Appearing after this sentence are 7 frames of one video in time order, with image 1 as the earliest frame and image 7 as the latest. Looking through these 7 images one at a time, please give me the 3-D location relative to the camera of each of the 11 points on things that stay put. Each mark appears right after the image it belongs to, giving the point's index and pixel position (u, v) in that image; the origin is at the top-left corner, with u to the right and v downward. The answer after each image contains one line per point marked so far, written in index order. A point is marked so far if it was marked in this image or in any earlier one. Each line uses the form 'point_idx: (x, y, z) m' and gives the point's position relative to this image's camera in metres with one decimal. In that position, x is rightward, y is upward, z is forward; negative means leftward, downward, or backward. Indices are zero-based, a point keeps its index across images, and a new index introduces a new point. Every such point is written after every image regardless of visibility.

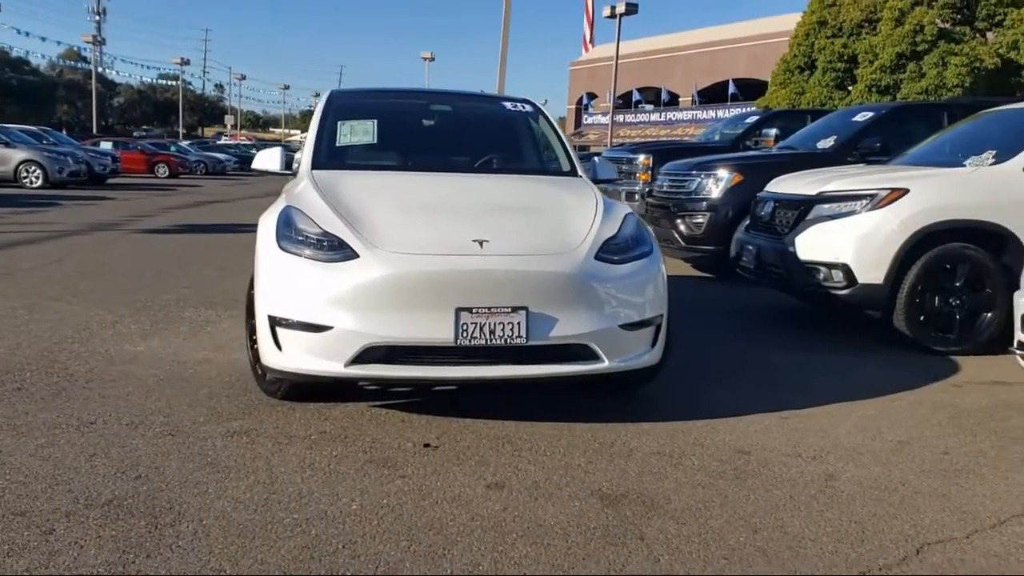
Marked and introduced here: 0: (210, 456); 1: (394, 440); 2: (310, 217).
0: (-1.4, -0.8, +4.4) m
1: (-0.6, -0.7, +4.6) m
2: (-1.0, +0.4, +4.9) m
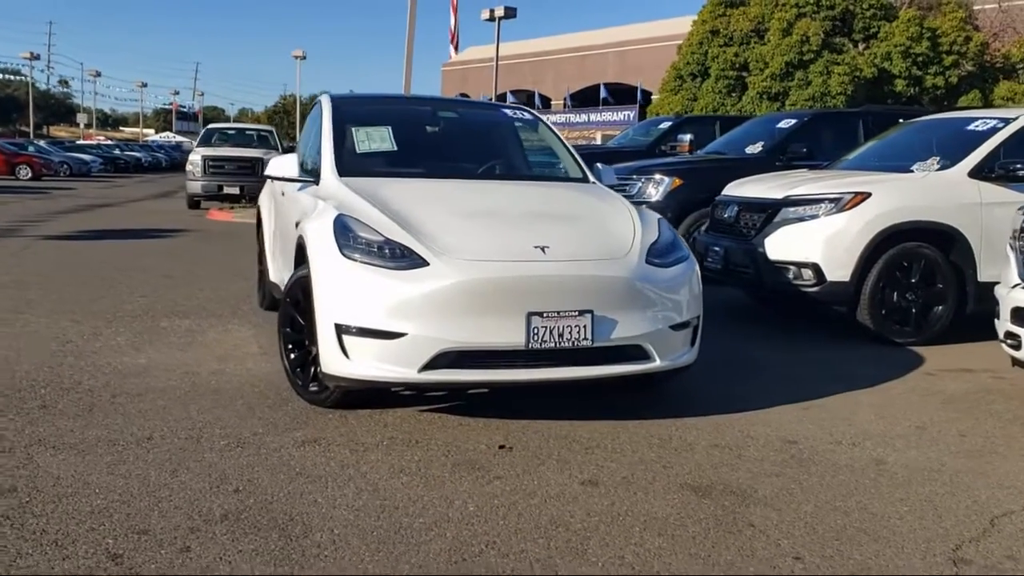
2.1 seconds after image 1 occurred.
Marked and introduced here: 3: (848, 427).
0: (-1.0, -0.8, +4.3) m
1: (-0.2, -0.8, +4.7) m
2: (-0.7, +0.3, +5.0) m
3: (+1.9, -0.8, +5.3) m
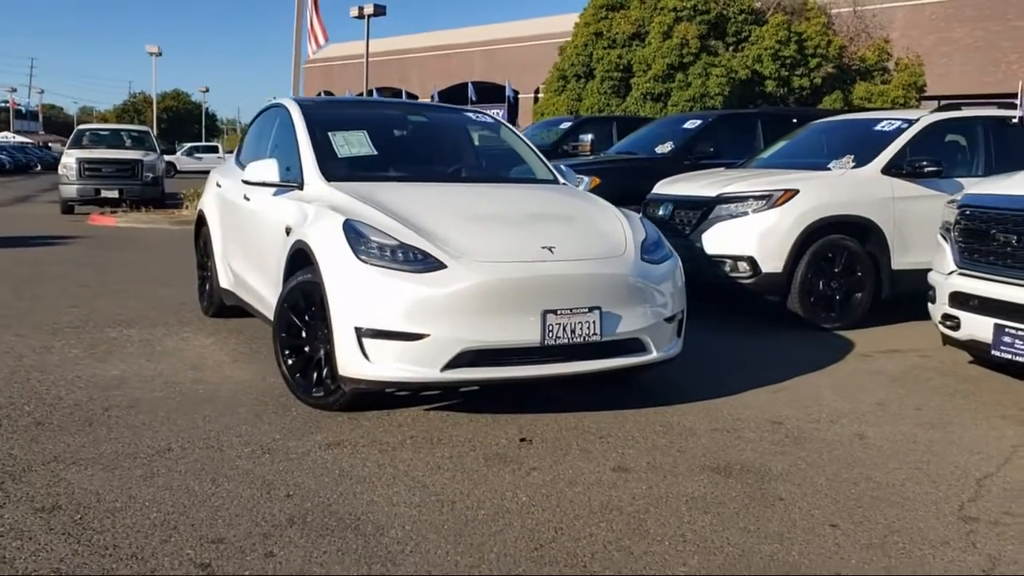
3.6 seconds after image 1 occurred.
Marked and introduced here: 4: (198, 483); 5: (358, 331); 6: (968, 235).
0: (-0.8, -0.8, +4.4) m
1: (-0.1, -0.8, +4.9) m
2: (-0.7, +0.3, +5.0) m
3: (+1.9, -0.7, +5.8) m
4: (-1.4, -0.9, +4.2) m
5: (-0.8, -0.2, +4.9) m
6: (+3.0, +0.3, +6.2) m
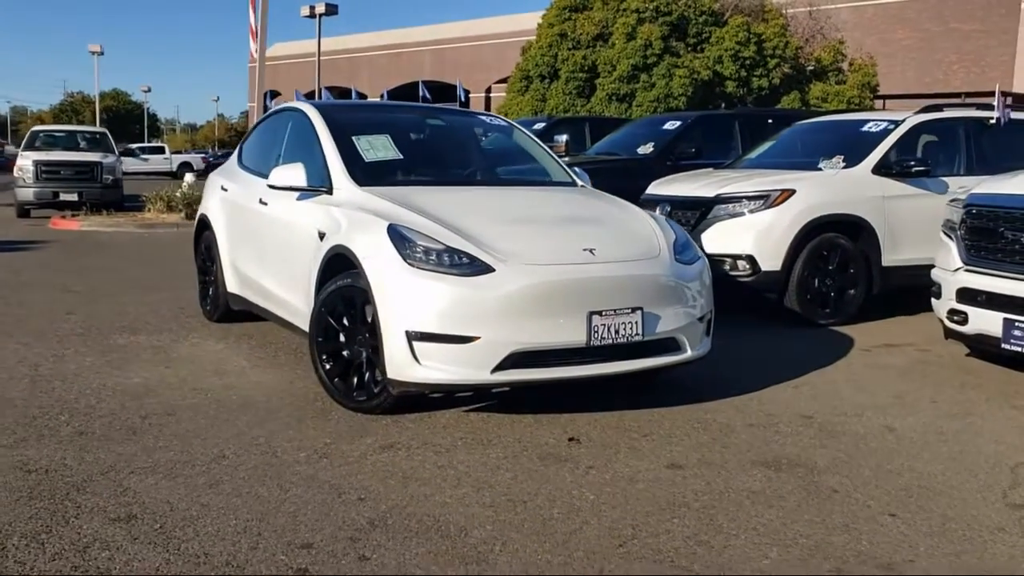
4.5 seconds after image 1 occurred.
0: (-0.5, -0.9, +4.4) m
1: (+0.1, -0.8, +5.0) m
2: (-0.5, +0.3, +5.1) m
3: (+2.1, -0.7, +6.0) m
4: (-1.1, -0.9, +4.2) m
5: (-0.5, -0.2, +4.9) m
6: (+3.1, +0.4, +6.5) m
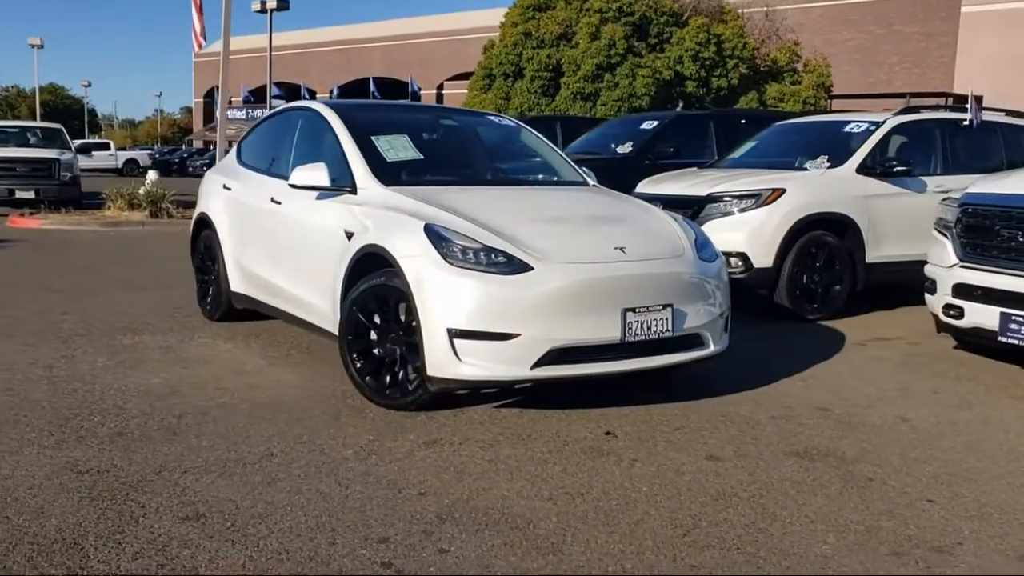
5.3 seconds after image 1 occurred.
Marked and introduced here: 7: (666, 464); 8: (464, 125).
0: (-0.3, -0.8, +4.5) m
1: (+0.3, -0.8, +5.1) m
2: (-0.3, +0.3, +5.2) m
3: (+2.2, -0.7, +6.2) m
4: (-0.8, -0.9, +4.2) m
5: (-0.3, -0.2, +5.0) m
6: (+3.2, +0.4, +6.8) m
7: (+0.7, -0.9, +4.7) m
8: (-0.4, +1.2, +7.0) m
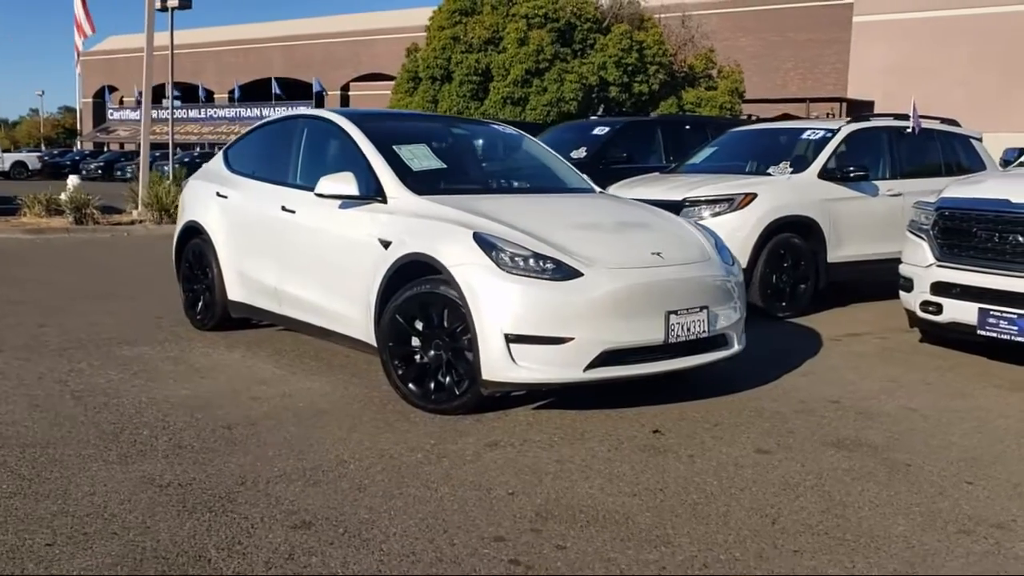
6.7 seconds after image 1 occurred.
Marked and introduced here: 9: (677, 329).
0: (+0.1, -0.9, +4.7) m
1: (+0.6, -0.8, +5.3) m
2: (0.0, +0.3, +5.3) m
3: (+2.4, -0.7, +6.6) m
4: (-0.4, -0.9, +4.3) m
5: (0.0, -0.3, +5.2) m
6: (+3.3, +0.4, +7.3) m
7: (+1.1, -0.9, +4.9) m
8: (-0.3, +1.2, +7.2) m
9: (+0.9, -0.2, +5.4) m
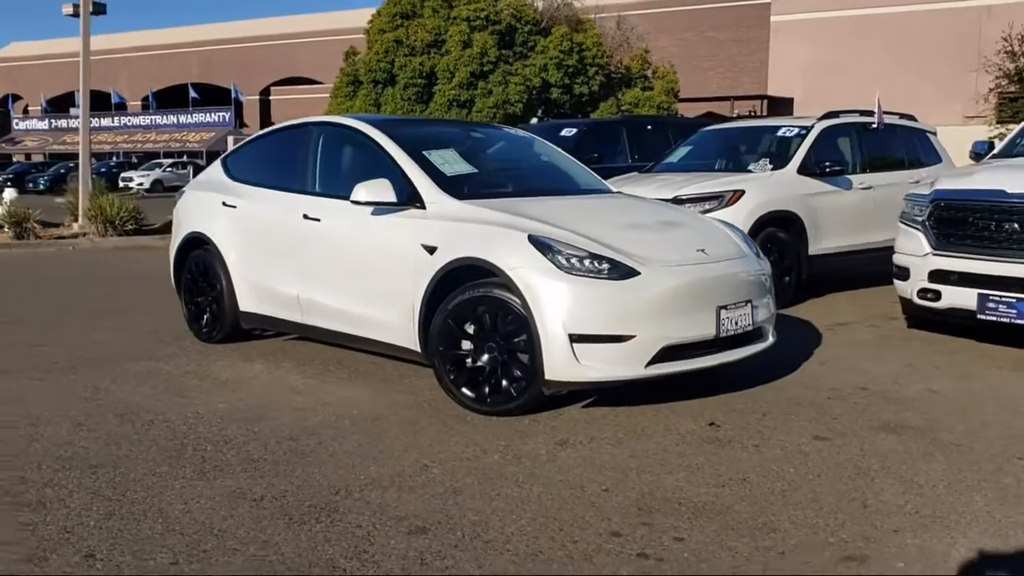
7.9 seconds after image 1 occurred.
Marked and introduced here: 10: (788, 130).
0: (+0.5, -0.9, +4.8) m
1: (+1.0, -0.8, +5.4) m
2: (+0.3, +0.3, +5.4) m
3: (+2.6, -0.6, +6.9) m
4: (0.0, -0.9, +4.4) m
5: (+0.3, -0.3, +5.2) m
6: (+3.4, +0.5, +7.7) m
7: (+1.4, -0.8, +5.1) m
8: (-0.2, +1.1, +7.2) m
9: (+1.2, -0.2, +5.6) m
10: (+3.1, +1.8, +10.8) m
